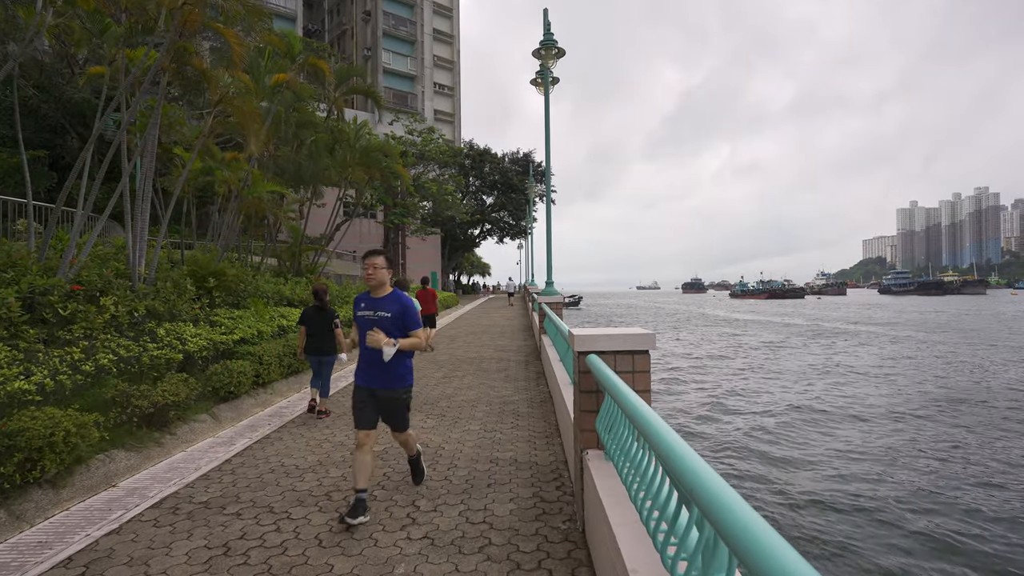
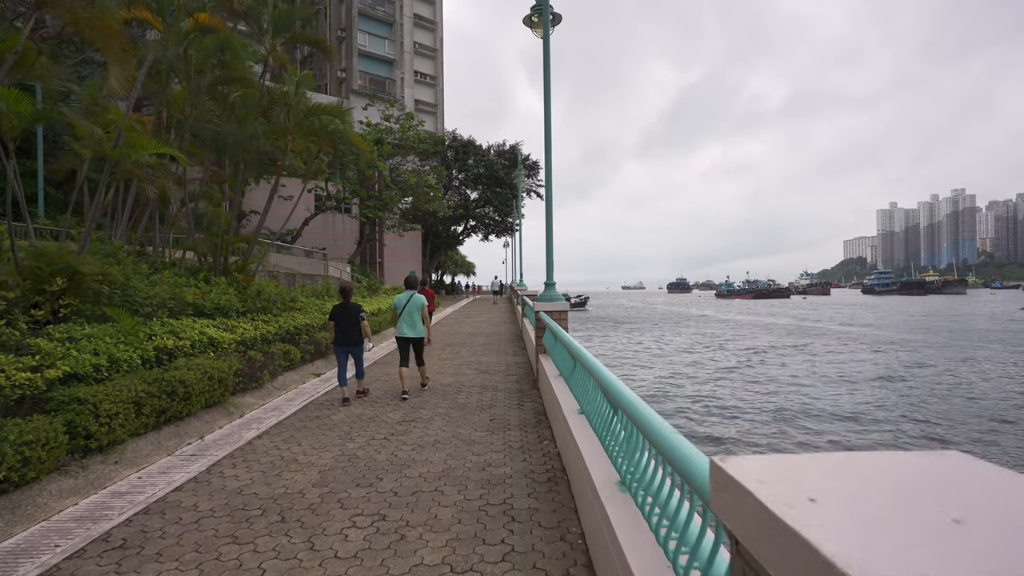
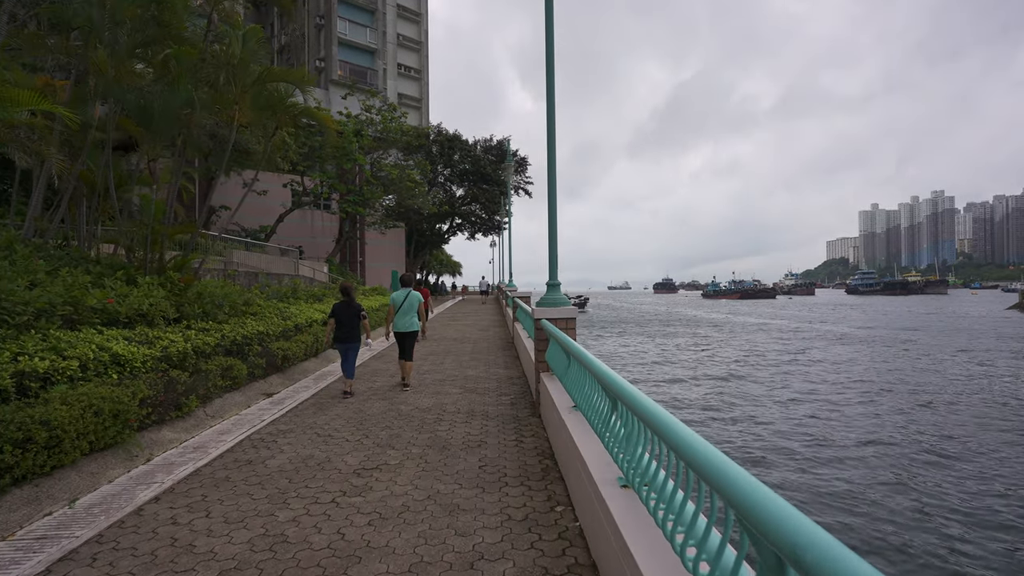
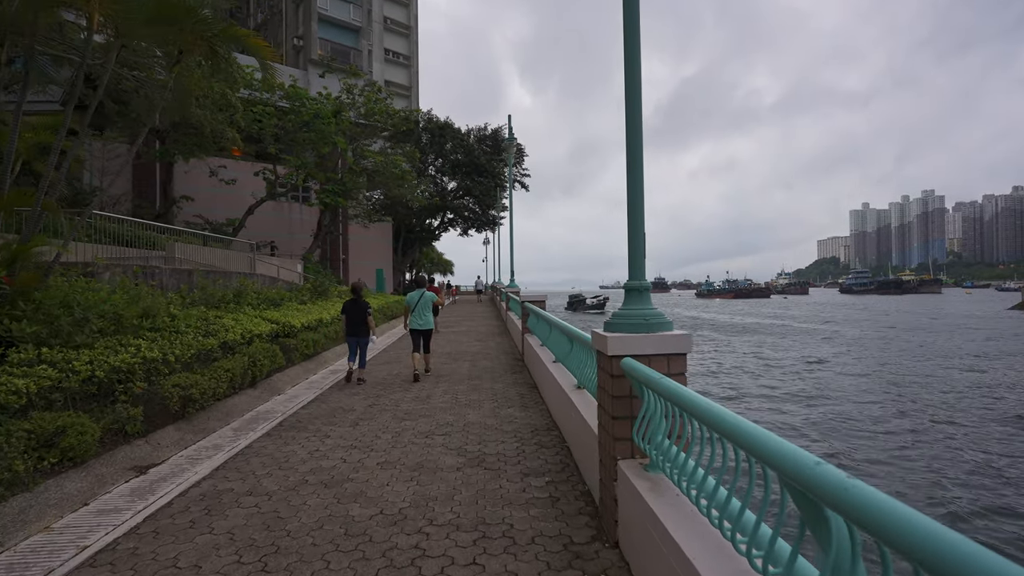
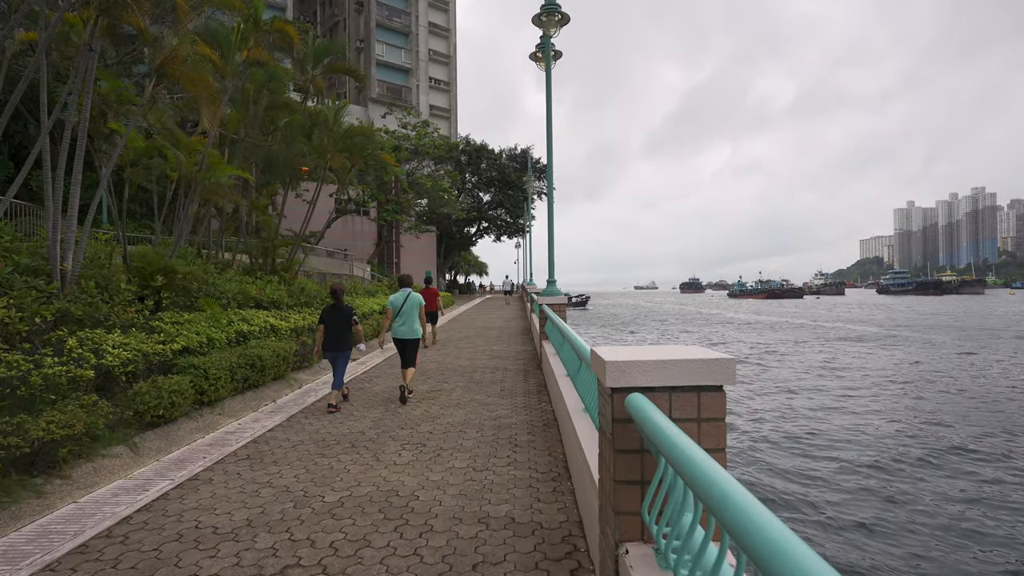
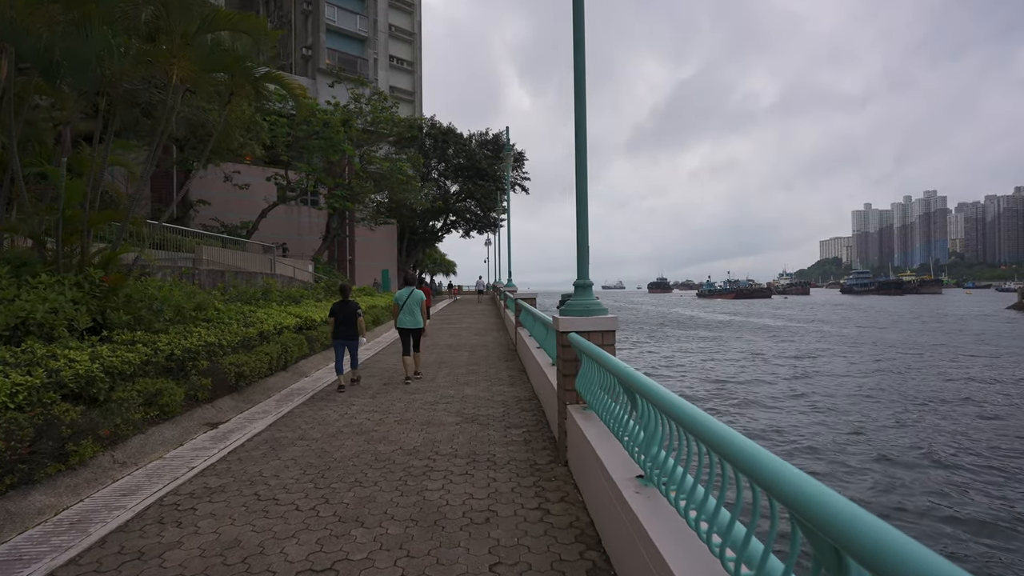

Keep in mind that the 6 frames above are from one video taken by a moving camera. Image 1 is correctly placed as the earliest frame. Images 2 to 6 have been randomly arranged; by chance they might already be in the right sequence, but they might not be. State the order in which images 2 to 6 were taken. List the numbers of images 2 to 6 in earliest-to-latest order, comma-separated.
5, 2, 3, 6, 4
